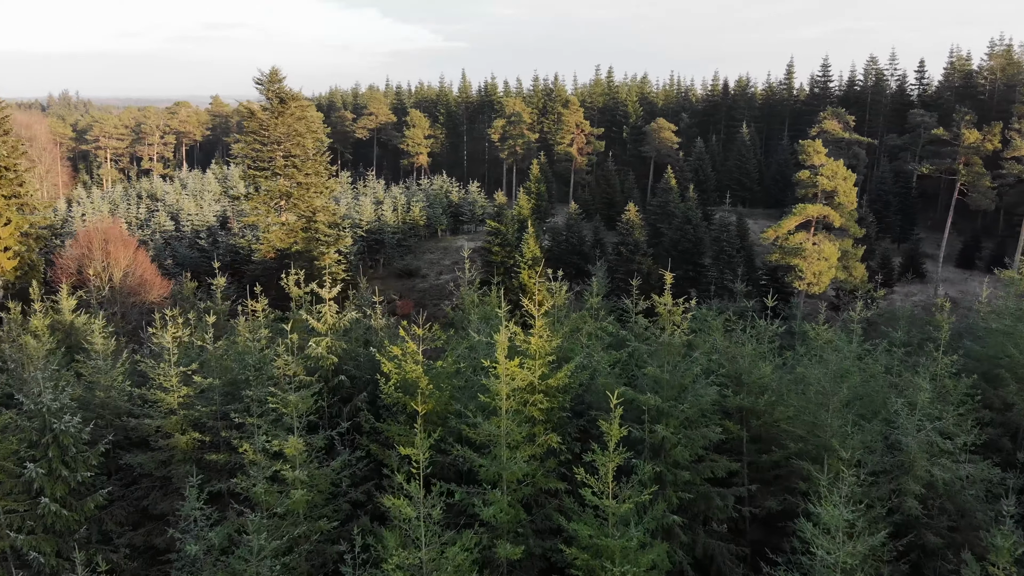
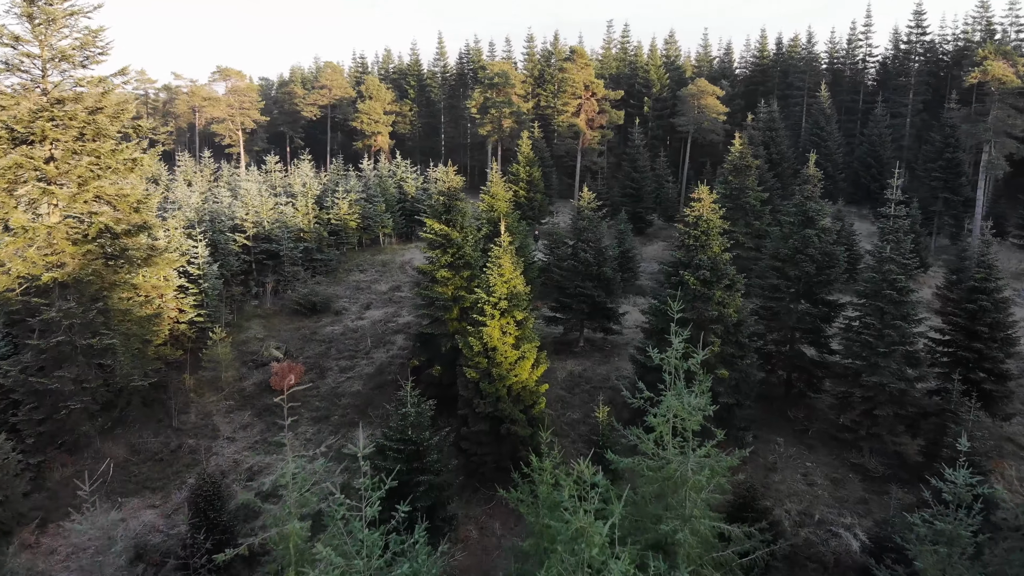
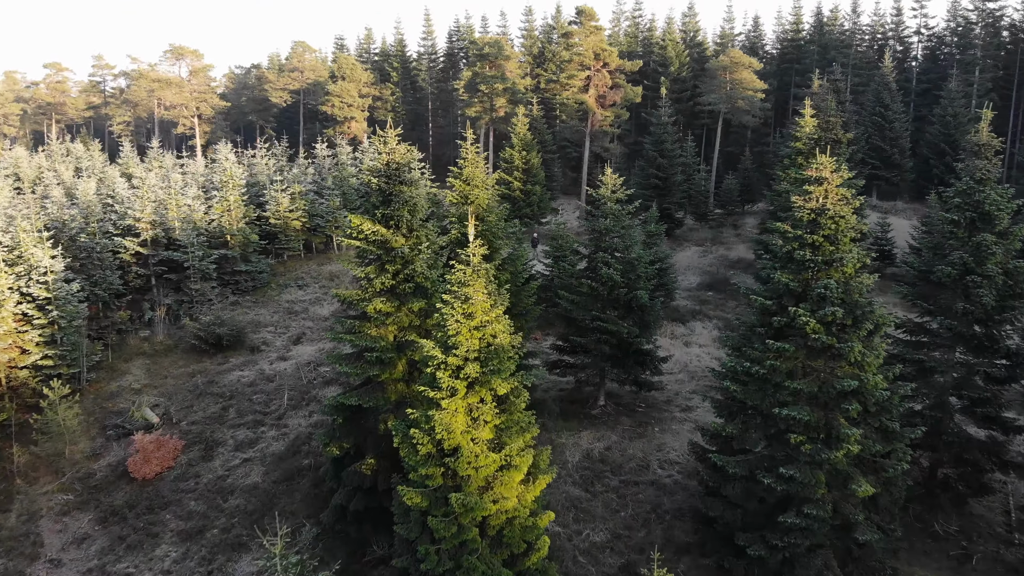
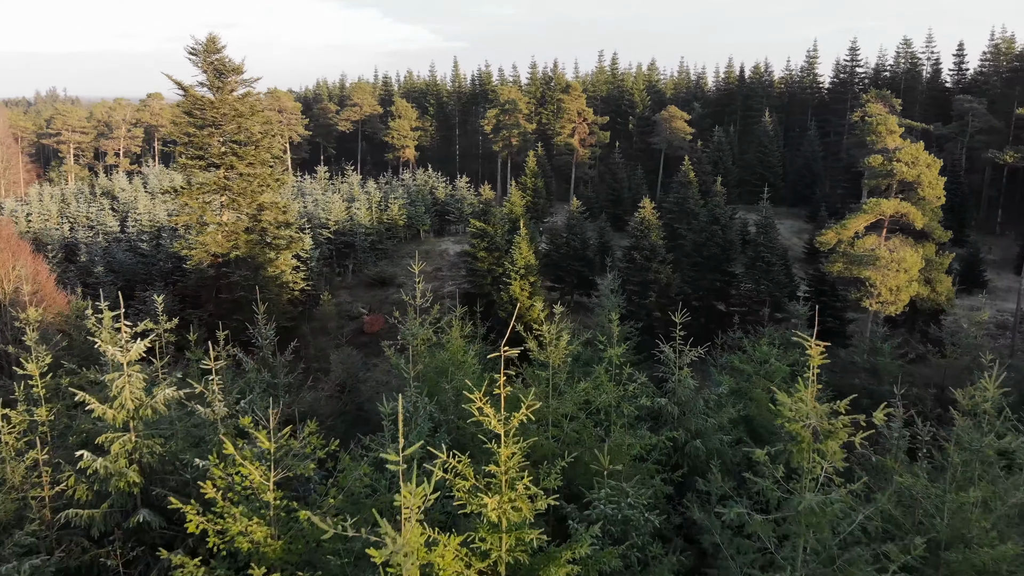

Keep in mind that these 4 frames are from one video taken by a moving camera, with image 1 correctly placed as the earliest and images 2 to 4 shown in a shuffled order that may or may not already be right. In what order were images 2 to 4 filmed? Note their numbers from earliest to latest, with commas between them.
4, 2, 3
